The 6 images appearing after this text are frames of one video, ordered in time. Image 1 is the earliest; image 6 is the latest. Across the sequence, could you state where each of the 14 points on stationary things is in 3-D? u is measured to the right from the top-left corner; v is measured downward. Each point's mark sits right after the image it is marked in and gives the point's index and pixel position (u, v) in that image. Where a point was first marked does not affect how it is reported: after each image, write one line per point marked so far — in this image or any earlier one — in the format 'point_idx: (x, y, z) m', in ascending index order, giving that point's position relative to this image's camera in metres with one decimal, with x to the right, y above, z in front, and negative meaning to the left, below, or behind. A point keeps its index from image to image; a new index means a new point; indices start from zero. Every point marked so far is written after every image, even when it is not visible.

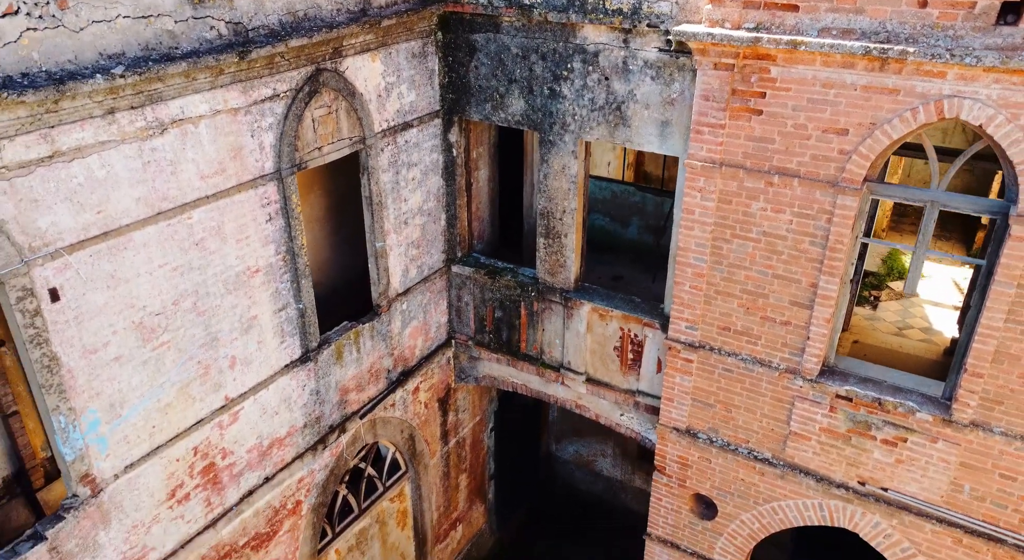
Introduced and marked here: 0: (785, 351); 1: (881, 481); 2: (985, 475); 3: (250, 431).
0: (+2.3, -0.6, +6.2) m
1: (+3.0, -1.6, +6.1) m
2: (+3.6, -1.5, +5.7) m
3: (-2.1, -1.2, +6.1) m
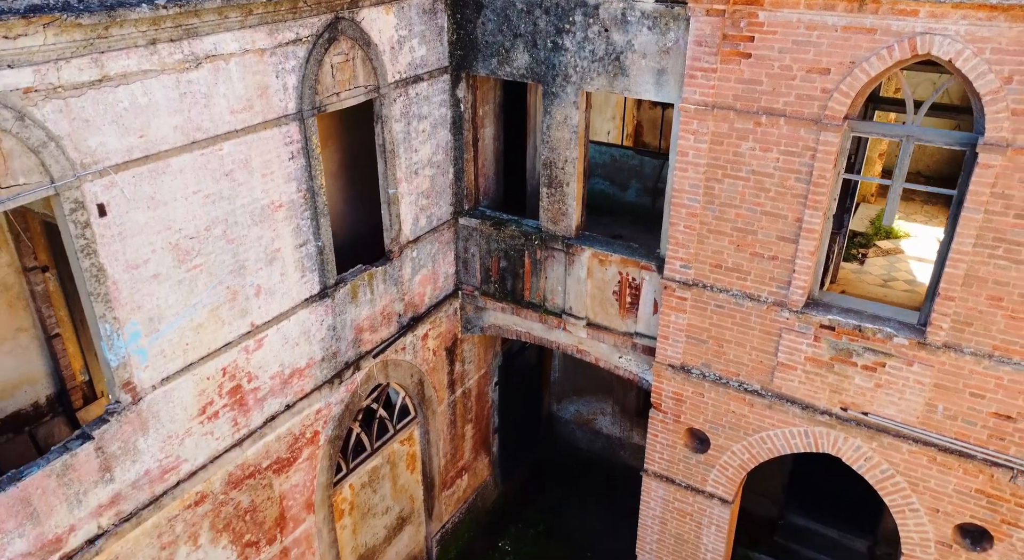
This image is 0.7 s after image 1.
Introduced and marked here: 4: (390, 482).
0: (+2.3, 0.0, +6.6) m
1: (+3.1, -1.1, +6.6) m
2: (+3.6, -0.9, +6.1) m
3: (-2.1, -0.7, +6.6) m
4: (-1.5, -2.4, +9.1) m
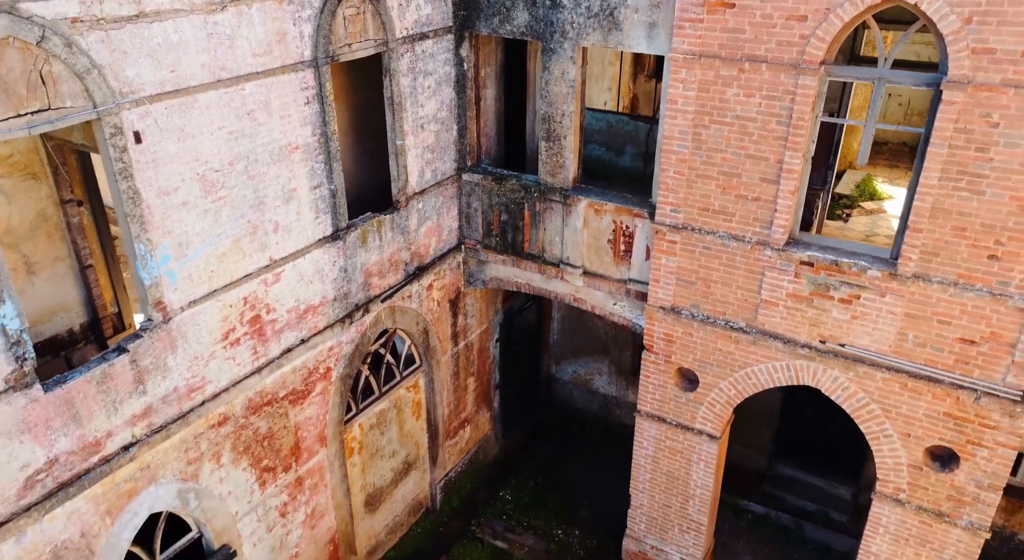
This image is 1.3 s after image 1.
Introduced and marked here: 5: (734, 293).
0: (+2.3, +0.5, +7.1) m
1: (+3.1, -0.5, +7.1) m
2: (+3.6, -0.4, +6.5) m
3: (-2.1, -0.1, +7.0) m
4: (-1.5, -1.9, +9.6) m
5: (+2.2, -0.1, +7.5) m
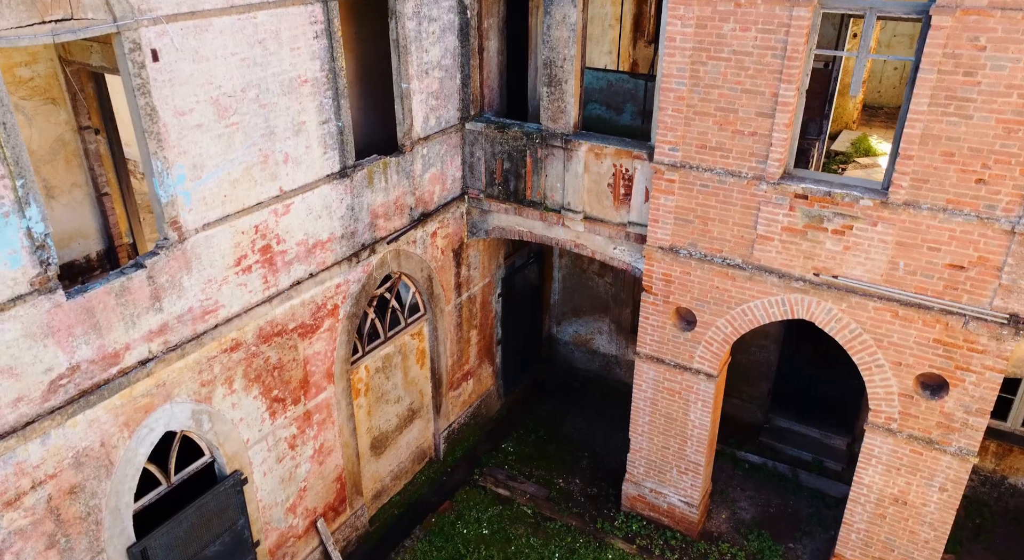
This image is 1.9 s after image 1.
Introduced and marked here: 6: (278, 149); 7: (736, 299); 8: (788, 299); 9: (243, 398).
0: (+2.3, +1.2, +7.3) m
1: (+3.1, +0.1, +7.3) m
2: (+3.6, +0.3, +6.8) m
3: (-2.1, +0.5, +7.2) m
4: (-1.4, -1.2, +9.8) m
5: (+2.2, +0.5, +7.7) m
6: (-2.1, +1.2, +6.8) m
7: (+2.4, -0.2, +8.0) m
8: (+2.8, -0.2, +7.6) m
9: (-2.6, -1.1, +7.2) m
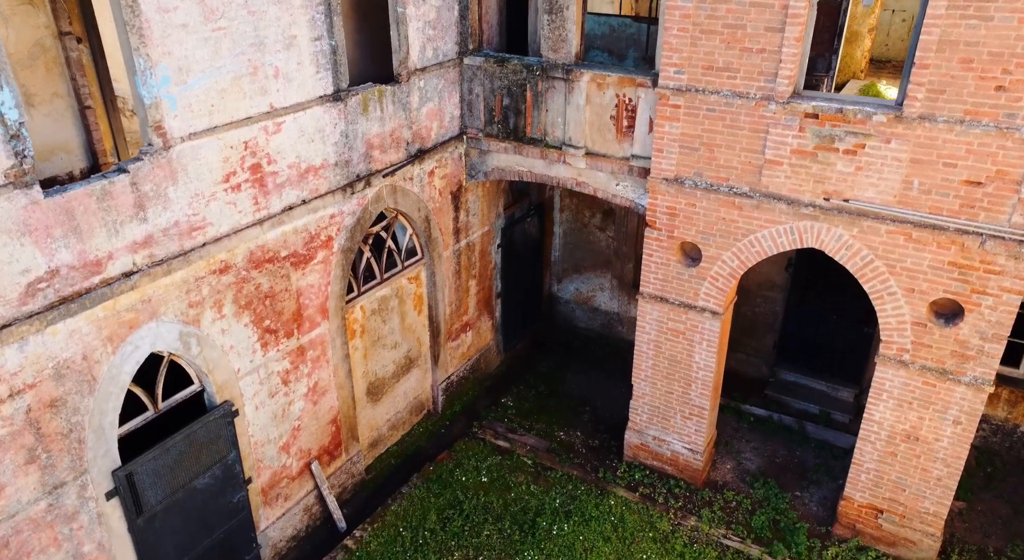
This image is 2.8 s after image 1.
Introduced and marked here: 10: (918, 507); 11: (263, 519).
0: (+2.3, +1.9, +7.0) m
1: (+3.1, +0.8, +7.0) m
2: (+3.6, +1.0, +6.5) m
3: (-2.1, +1.2, +7.0) m
4: (-1.4, -0.5, +9.6) m
5: (+2.2, +1.2, +7.5) m
6: (-2.1, +1.9, +6.5) m
7: (+2.4, +0.5, +7.7) m
8: (+2.8, +0.5, +7.4) m
9: (-2.6, -0.4, +6.9) m
10: (+4.3, -2.4, +7.9) m
11: (-2.7, -2.5, +8.0) m
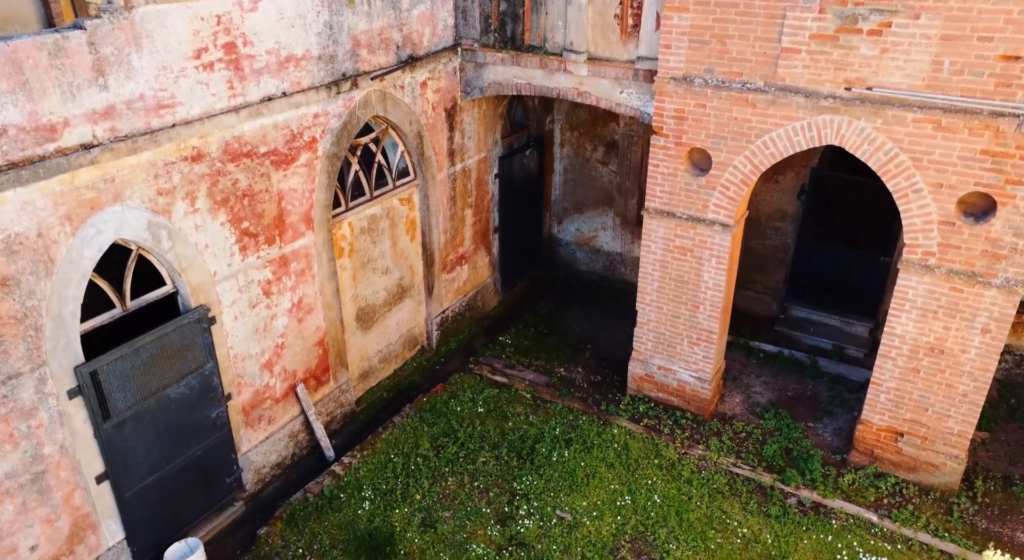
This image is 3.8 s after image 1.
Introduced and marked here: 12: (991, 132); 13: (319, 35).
0: (+2.3, +2.8, +6.5) m
1: (+3.1, +1.7, +6.5) m
2: (+3.6, +1.9, +6.0) m
3: (-2.1, +2.1, +6.5) m
4: (-1.5, +0.5, +9.0) m
5: (+2.2, +2.2, +6.9) m
6: (-2.1, +2.8, +6.0) m
7: (+2.3, +1.5, +7.2) m
8: (+2.8, +1.4, +6.9) m
9: (-2.6, +0.5, +6.4) m
10: (+4.3, -1.5, +7.5) m
11: (-2.7, -1.6, +7.5) m
12: (+3.9, +1.2, +6.1) m
13: (-1.8, +2.3, +7.0) m
